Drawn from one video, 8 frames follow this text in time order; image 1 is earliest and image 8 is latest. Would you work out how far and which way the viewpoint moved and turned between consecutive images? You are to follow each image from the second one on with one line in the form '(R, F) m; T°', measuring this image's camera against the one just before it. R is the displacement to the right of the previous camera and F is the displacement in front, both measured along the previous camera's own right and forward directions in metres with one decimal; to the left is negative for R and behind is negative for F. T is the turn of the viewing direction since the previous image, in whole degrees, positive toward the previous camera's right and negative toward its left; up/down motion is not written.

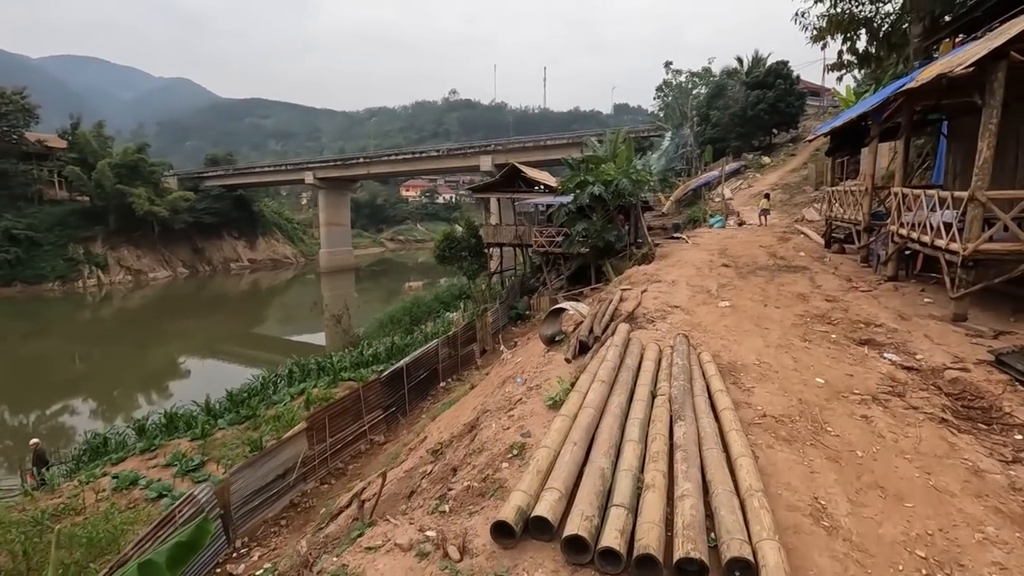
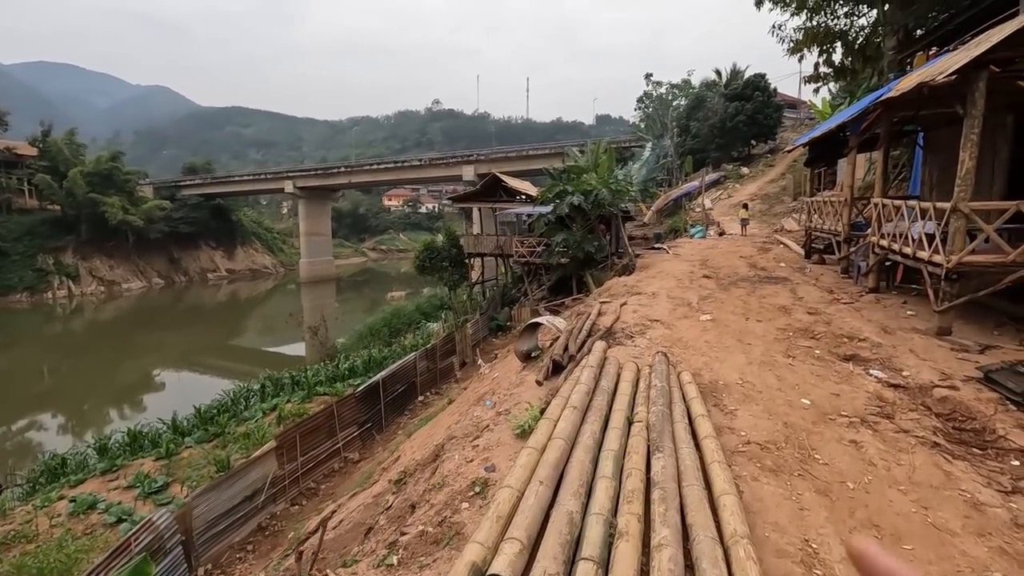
(+0.1, +0.3) m; +2°
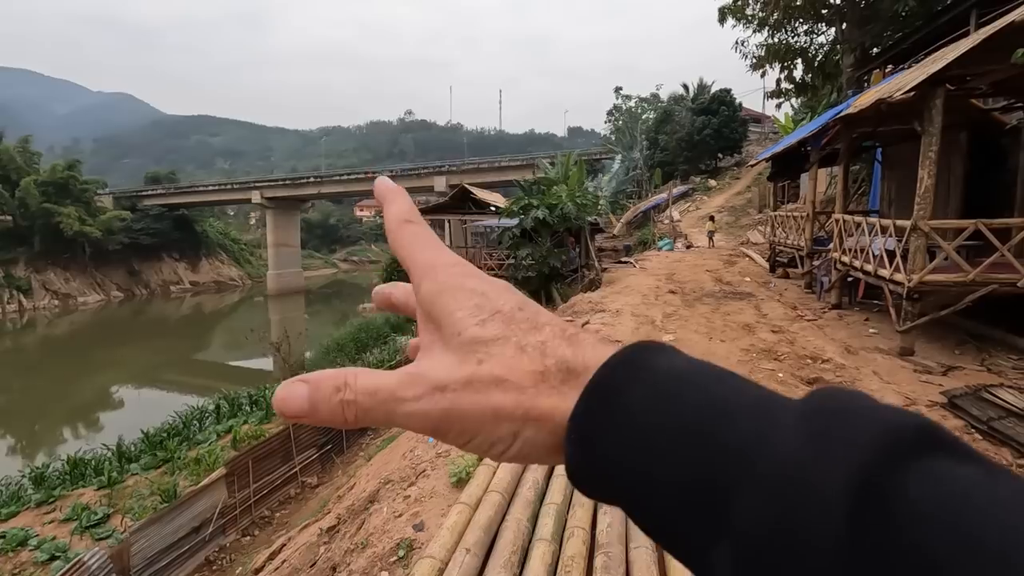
(+0.2, +0.3) m; +3°
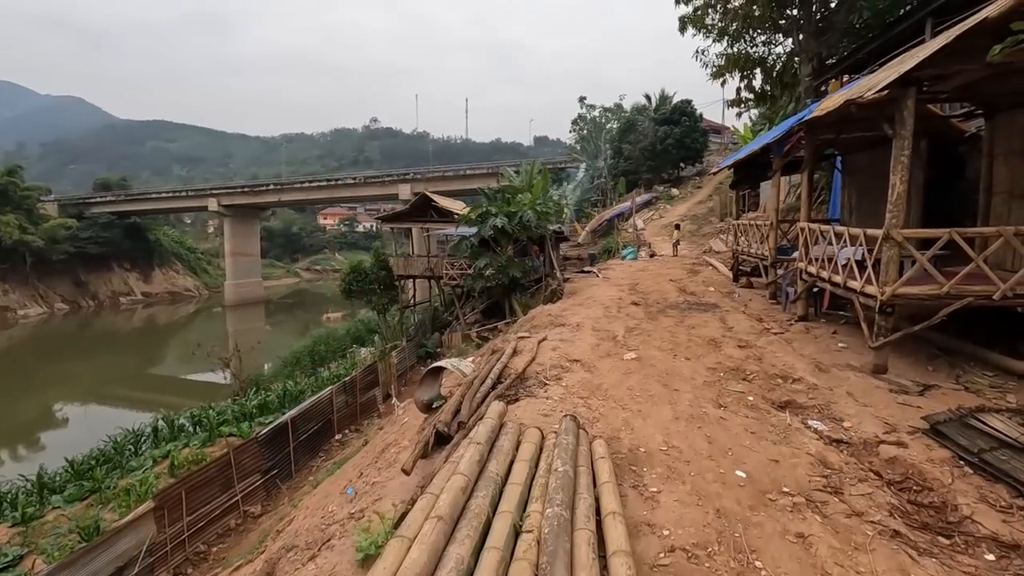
(+0.2, +0.6) m; +3°
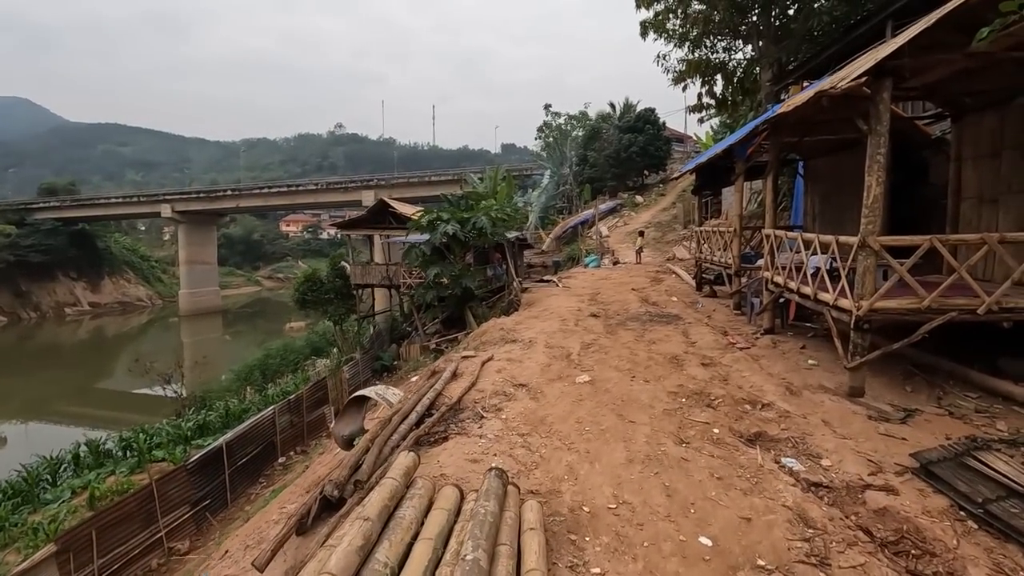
(+0.3, +0.7) m; +3°
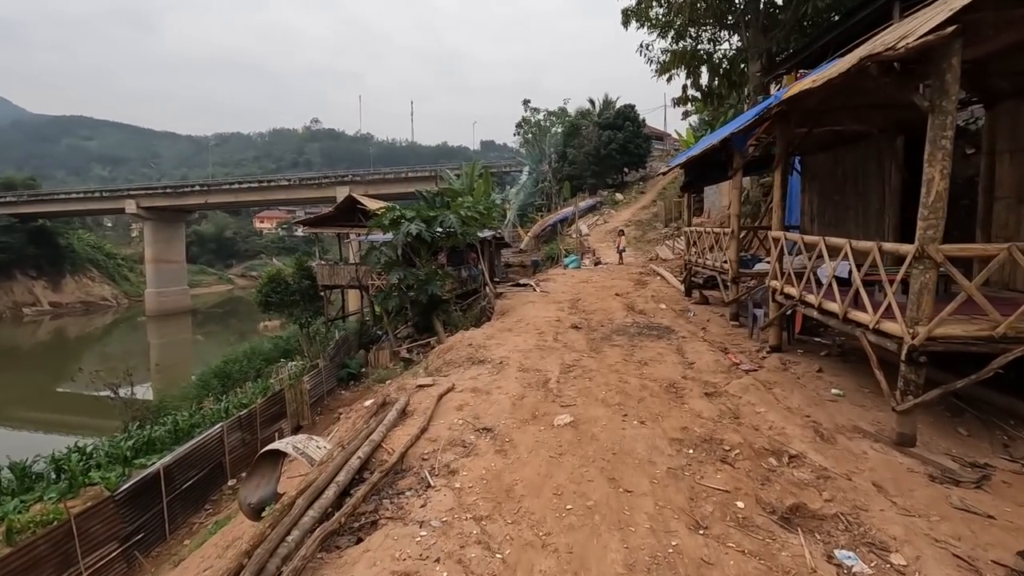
(+0.1, +1.1) m; +2°
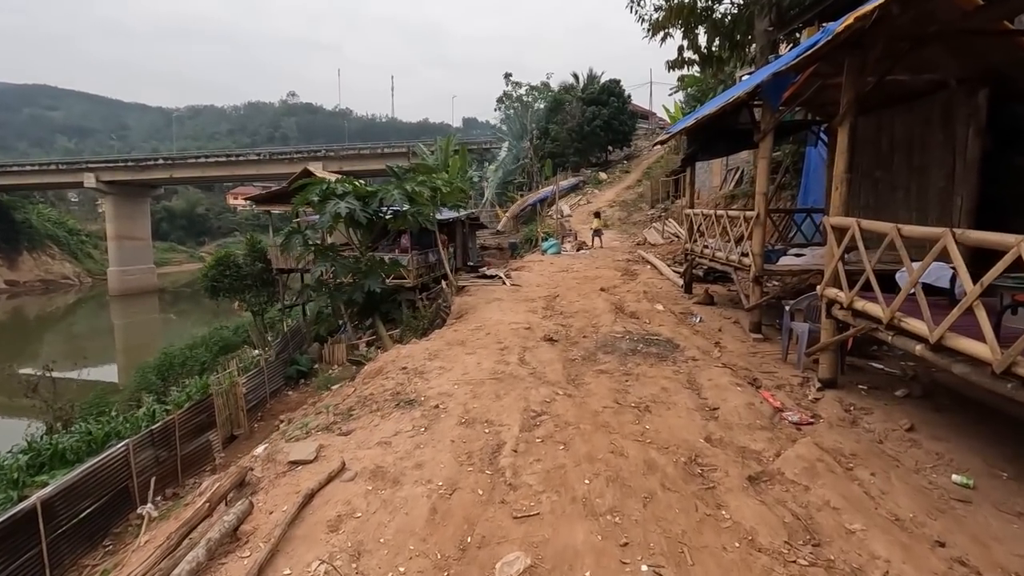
(+0.3, +2.1) m; +2°
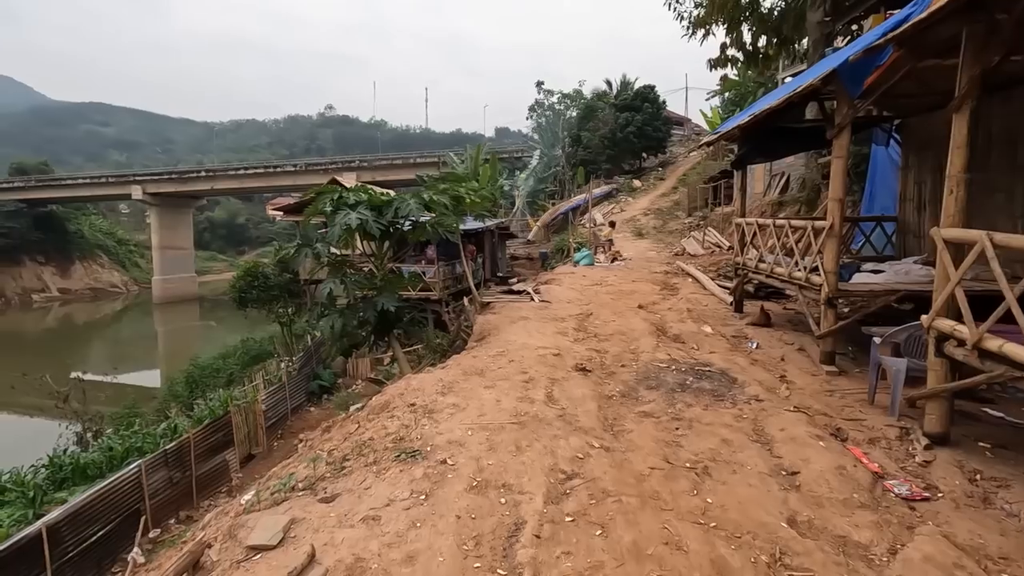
(0.0, +0.8) m; -3°
